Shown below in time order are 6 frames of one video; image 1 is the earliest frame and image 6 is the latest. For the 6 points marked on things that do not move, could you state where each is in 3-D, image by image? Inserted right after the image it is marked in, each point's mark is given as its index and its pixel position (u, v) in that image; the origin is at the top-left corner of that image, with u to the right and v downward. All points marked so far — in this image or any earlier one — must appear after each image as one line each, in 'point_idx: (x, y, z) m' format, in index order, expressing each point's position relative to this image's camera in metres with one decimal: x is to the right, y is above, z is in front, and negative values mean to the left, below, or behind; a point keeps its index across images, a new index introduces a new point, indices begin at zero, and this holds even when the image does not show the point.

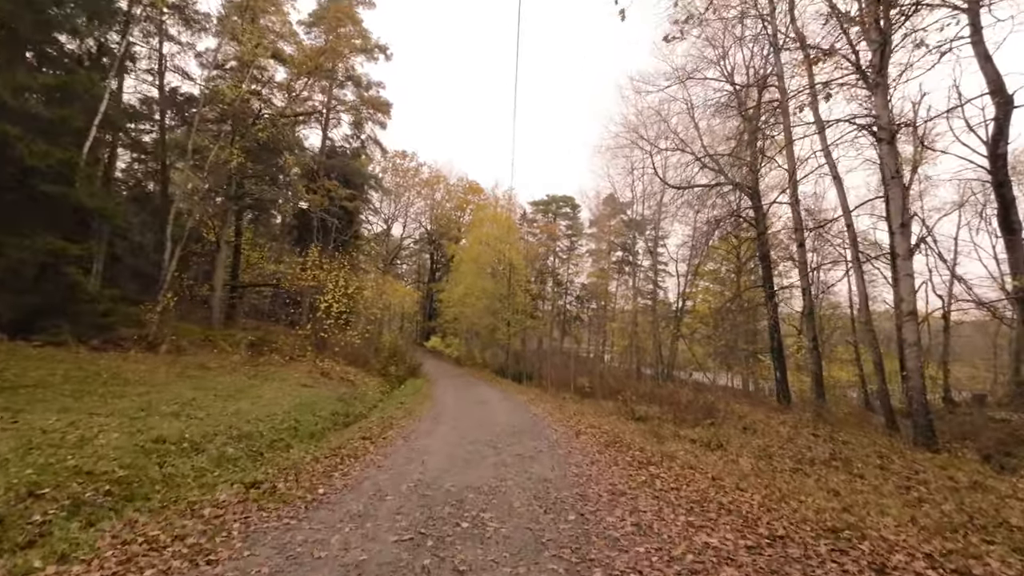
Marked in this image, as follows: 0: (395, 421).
0: (-2.2, -2.5, +9.0) m
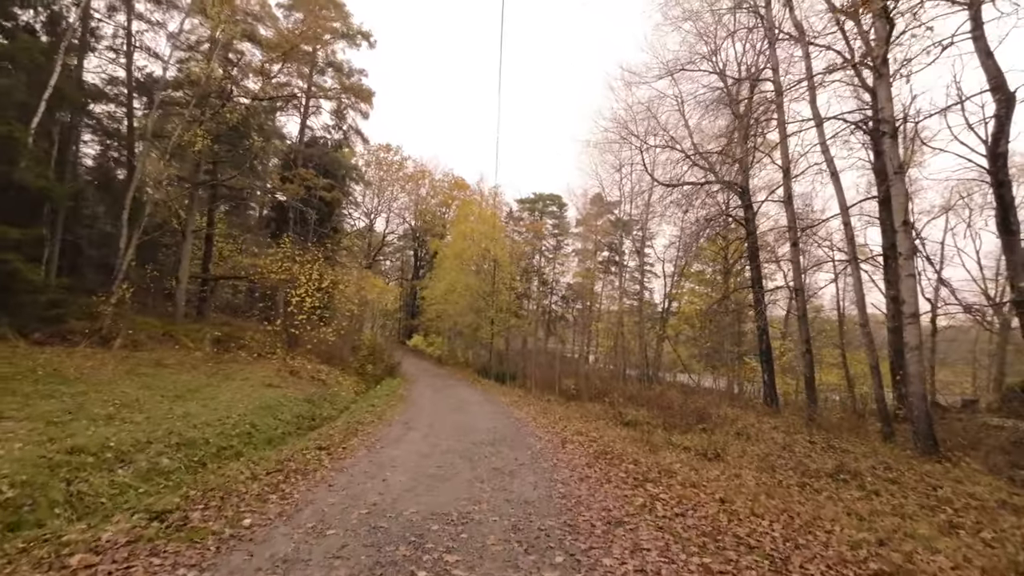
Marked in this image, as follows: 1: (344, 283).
0: (-2.5, -2.3, +8.1) m
1: (-6.7, +0.2, +19.0) m
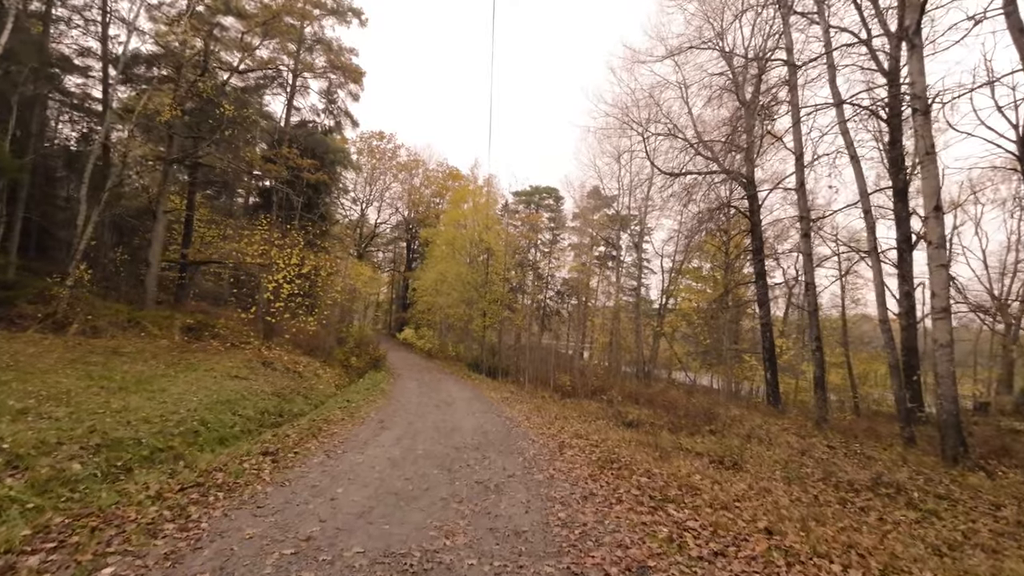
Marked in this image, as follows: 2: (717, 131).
0: (-2.7, -2.0, +7.0) m
1: (-6.9, +0.7, +17.9) m
2: (+6.8, +5.3, +16.1) m
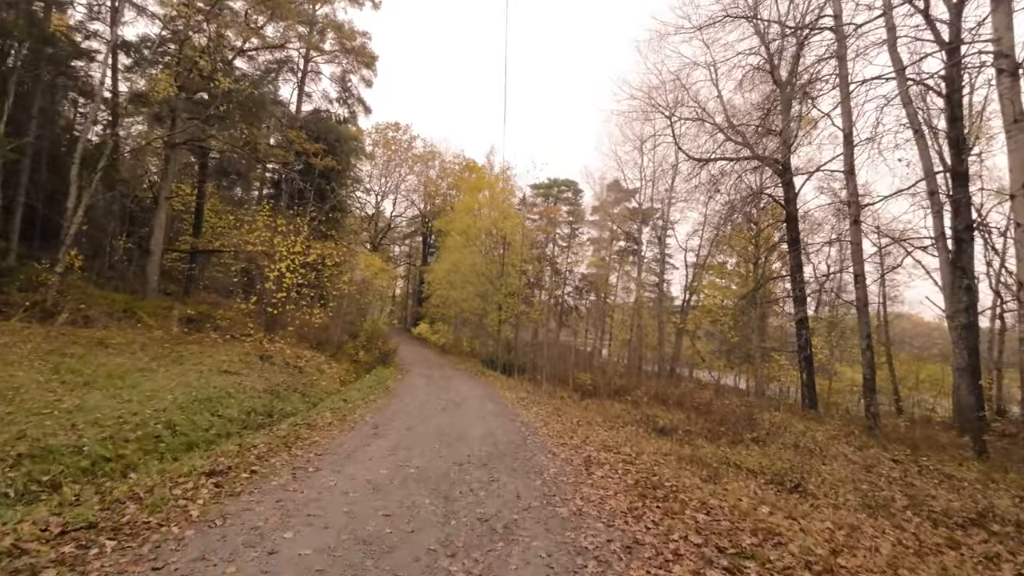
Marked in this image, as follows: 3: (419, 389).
0: (-2.5, -1.8, +6.0) m
1: (-6.3, +1.1, +17.0) m
2: (+7.4, +5.5, +14.7) m
3: (-2.2, -2.5, +11.8) m
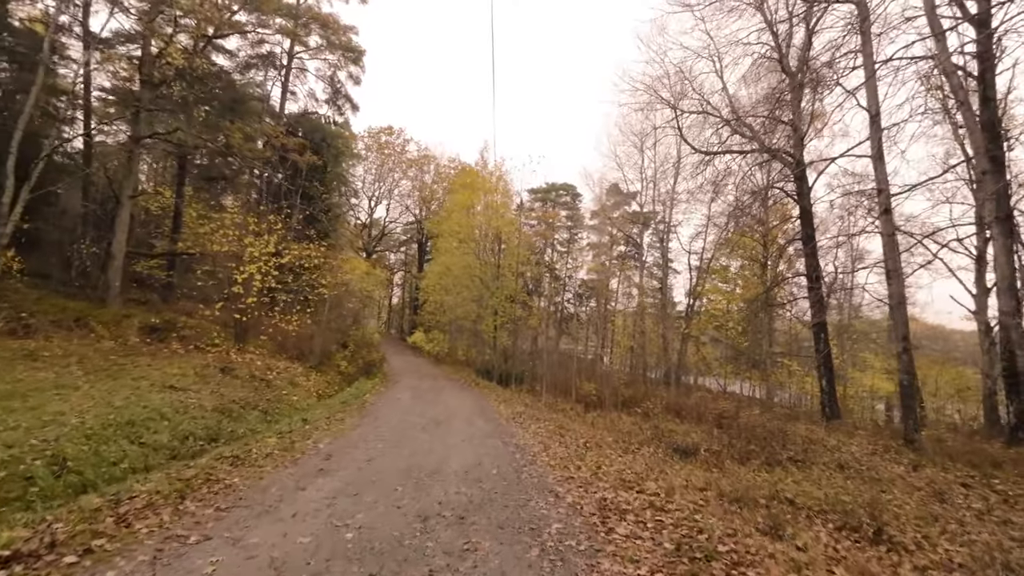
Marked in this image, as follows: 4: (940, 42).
0: (-2.6, -1.7, +4.6) m
1: (-6.4, +0.9, +15.6) m
2: (+7.2, +5.5, +13.4) m
3: (-2.3, -2.5, +10.4) m
4: (+8.6, +5.0, +9.8) m
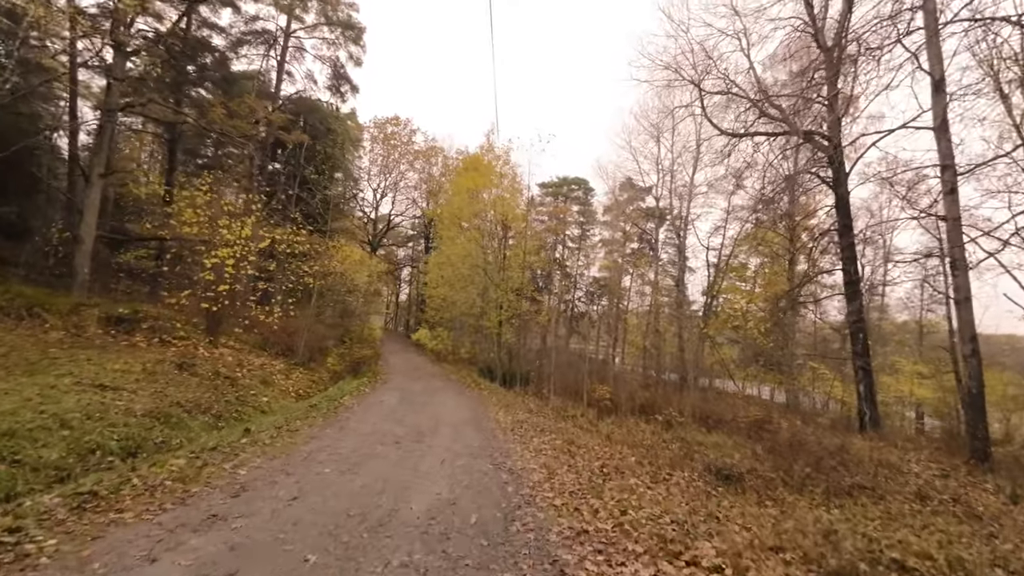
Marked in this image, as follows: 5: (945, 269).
0: (-2.7, -1.4, +3.1) m
1: (-6.3, +1.2, +14.2) m
2: (+7.4, +5.7, +11.7) m
3: (-2.3, -2.2, +8.9) m
4: (+8.7, +5.2, +8.0) m
5: (+9.7, +0.5, +10.8) m
